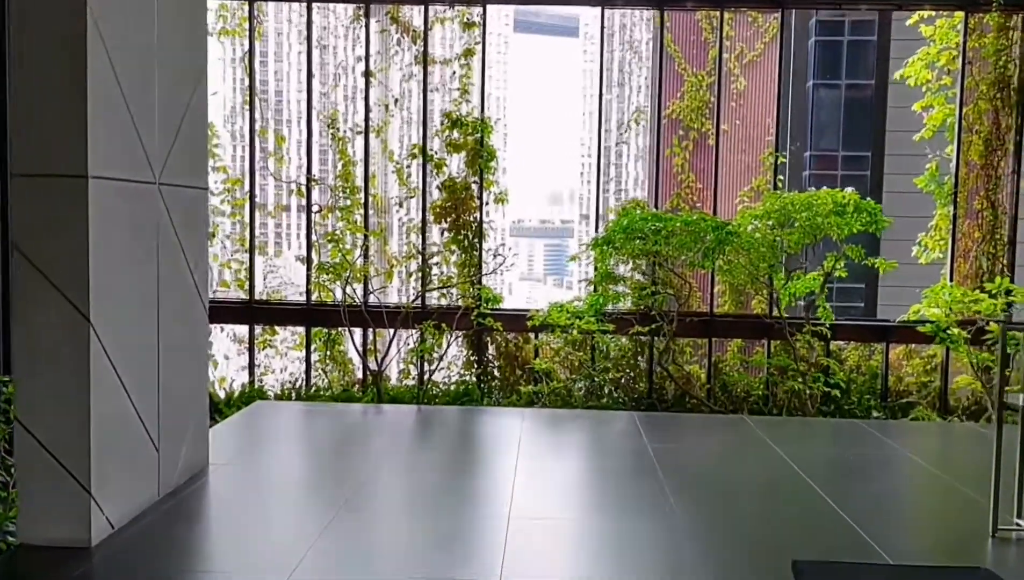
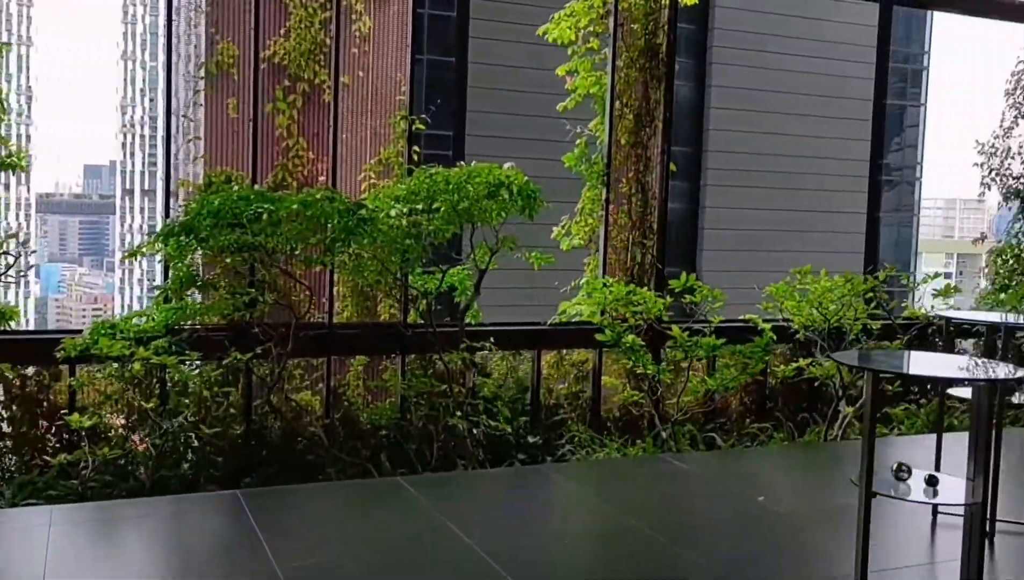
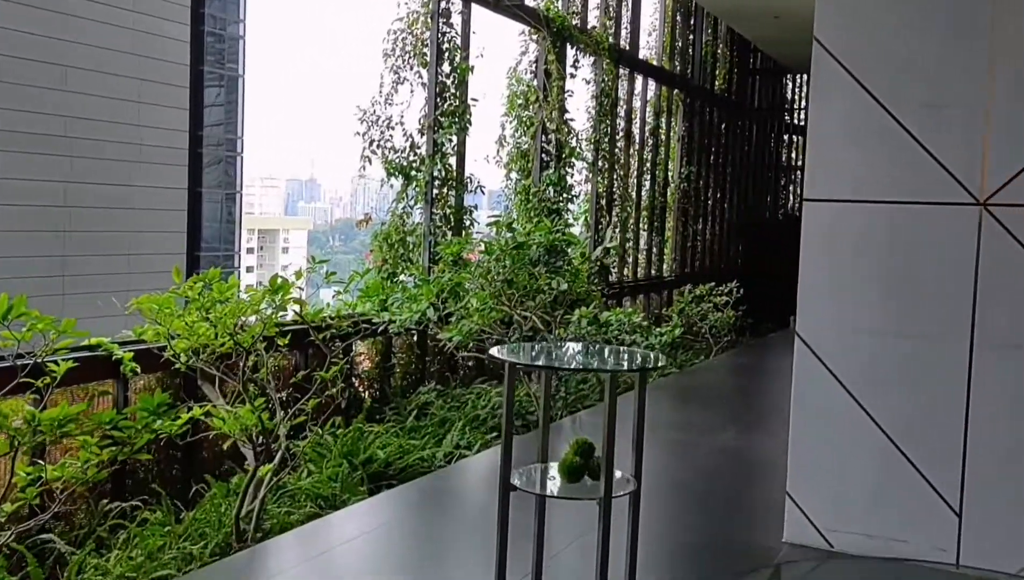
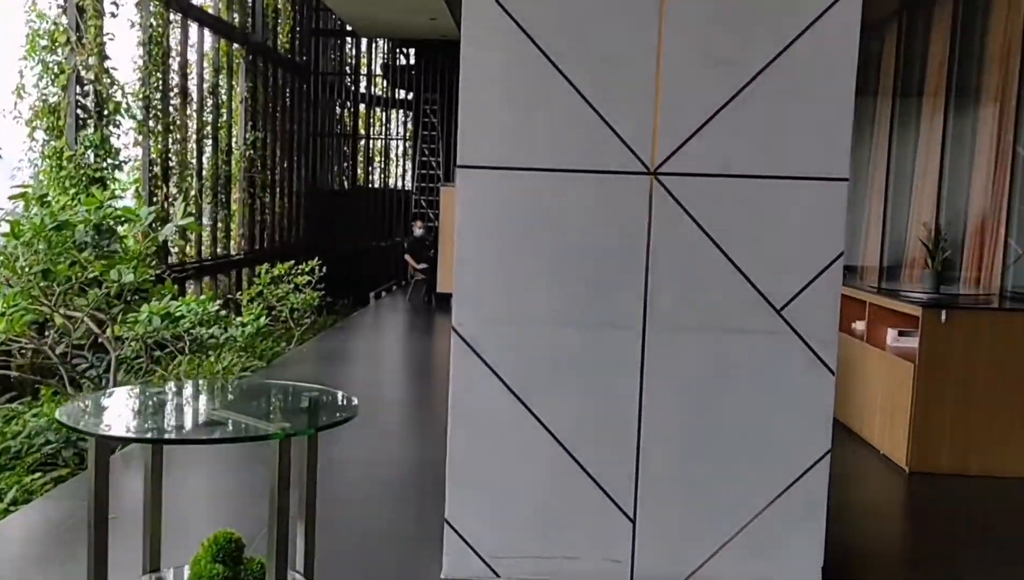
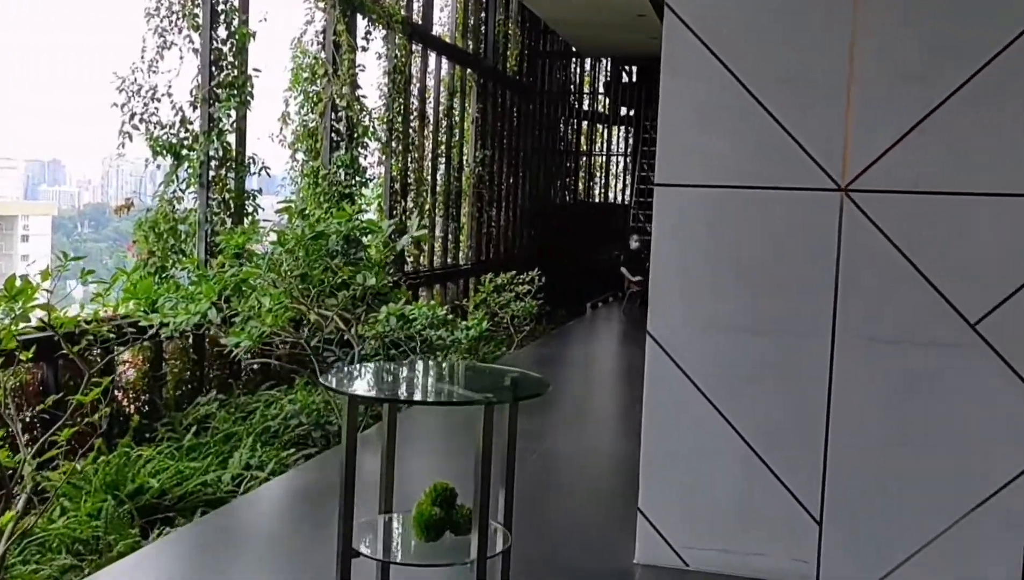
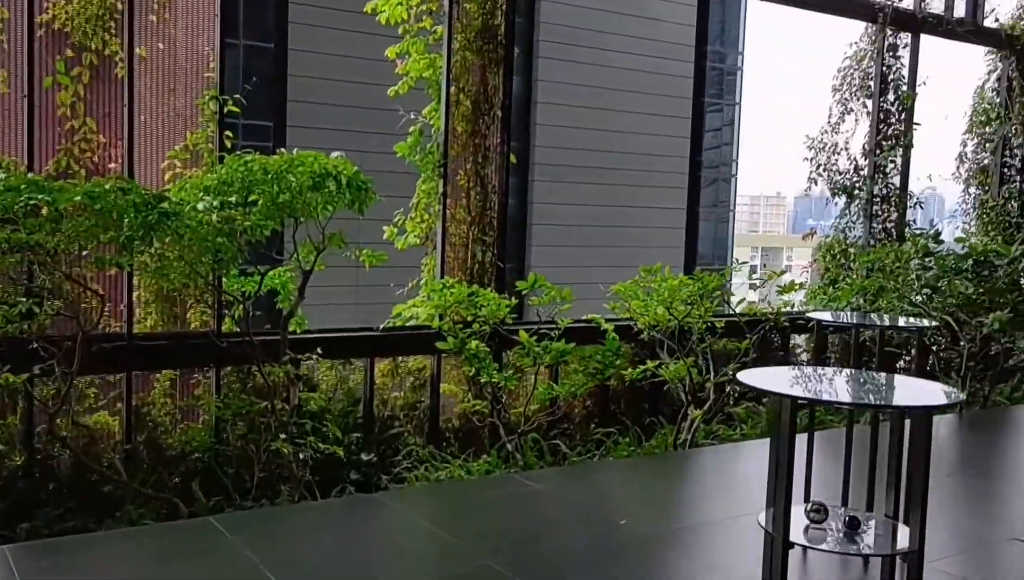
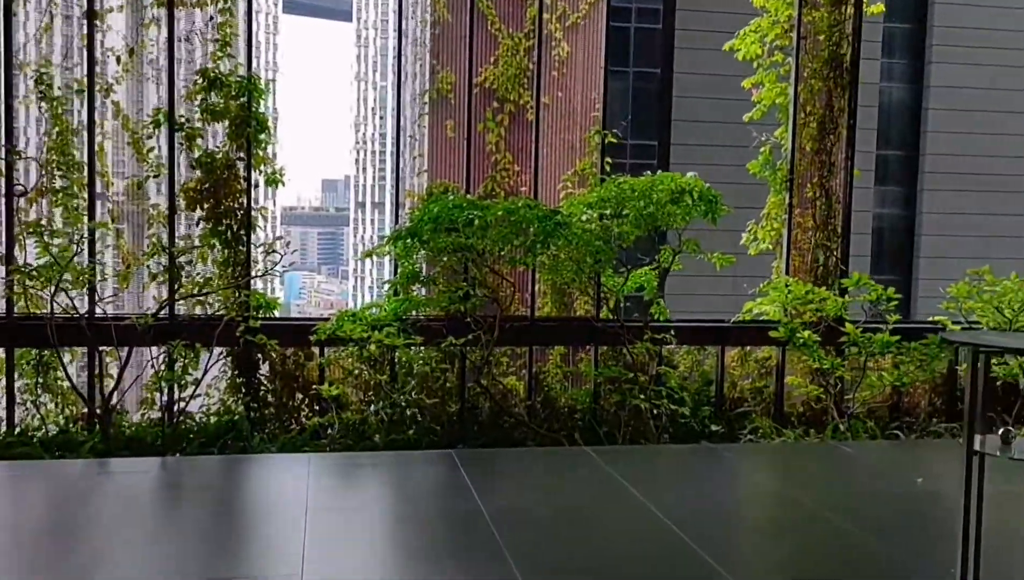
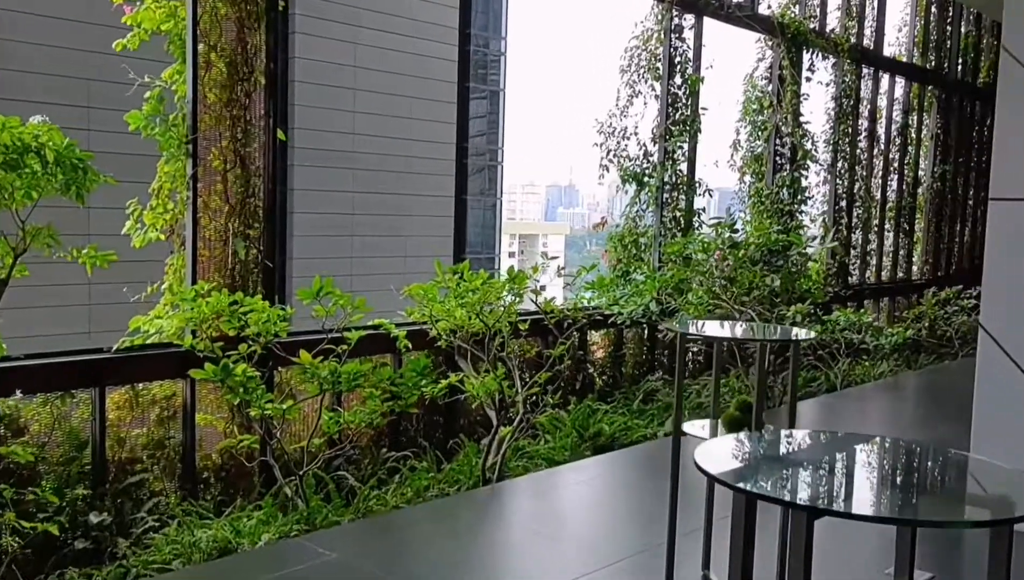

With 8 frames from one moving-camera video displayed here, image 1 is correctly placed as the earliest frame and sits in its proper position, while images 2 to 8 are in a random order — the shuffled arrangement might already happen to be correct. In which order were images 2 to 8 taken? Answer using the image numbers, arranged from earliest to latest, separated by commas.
7, 2, 6, 8, 3, 5, 4
